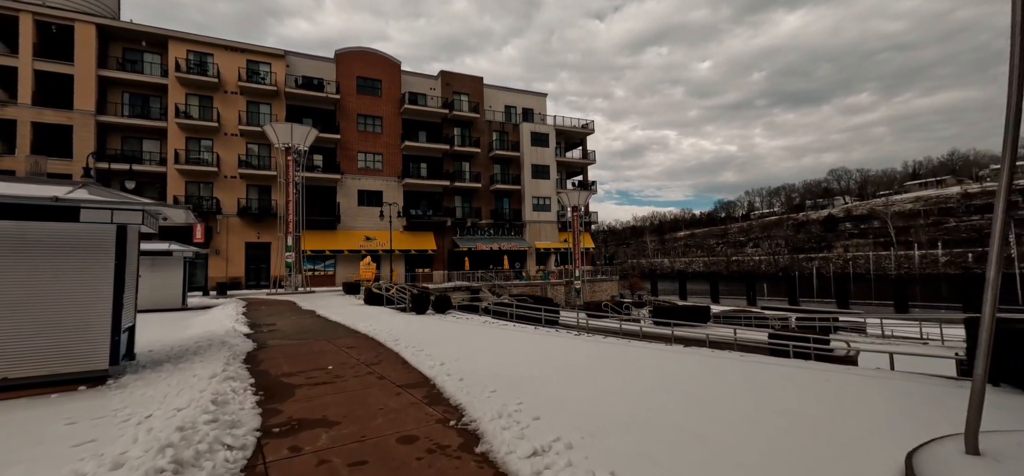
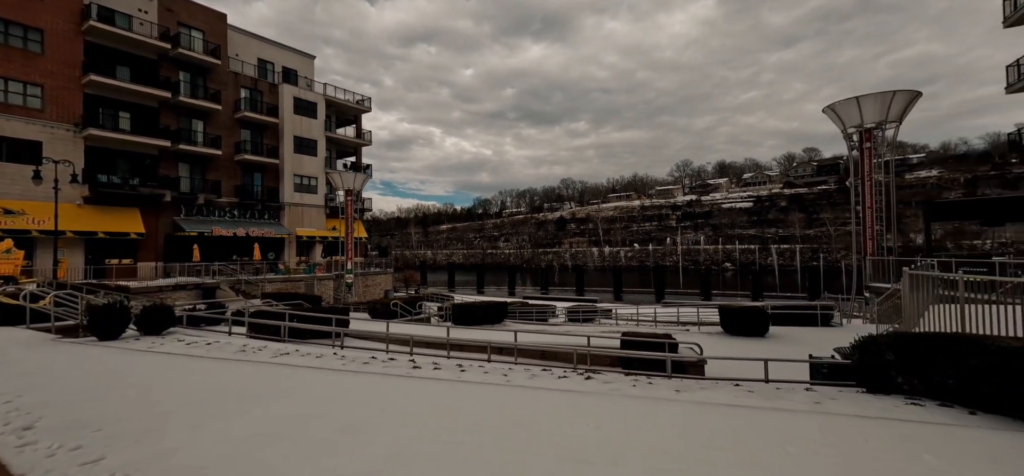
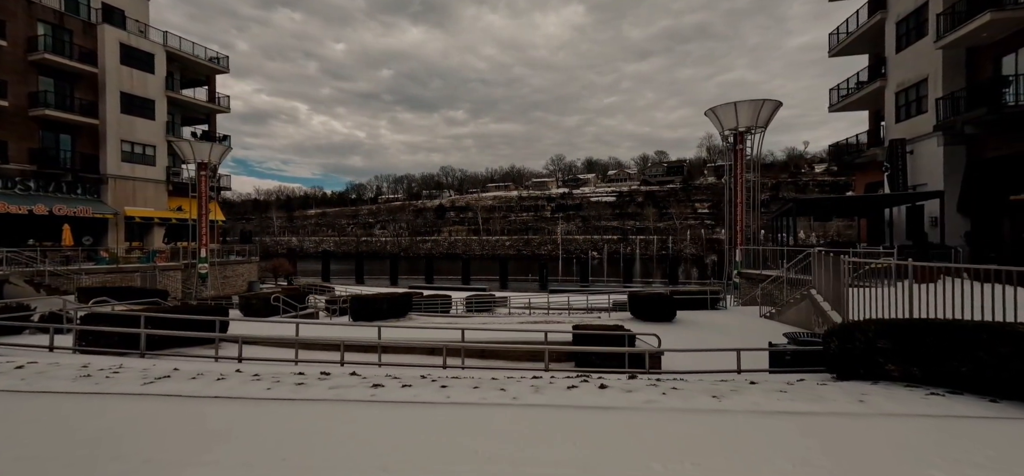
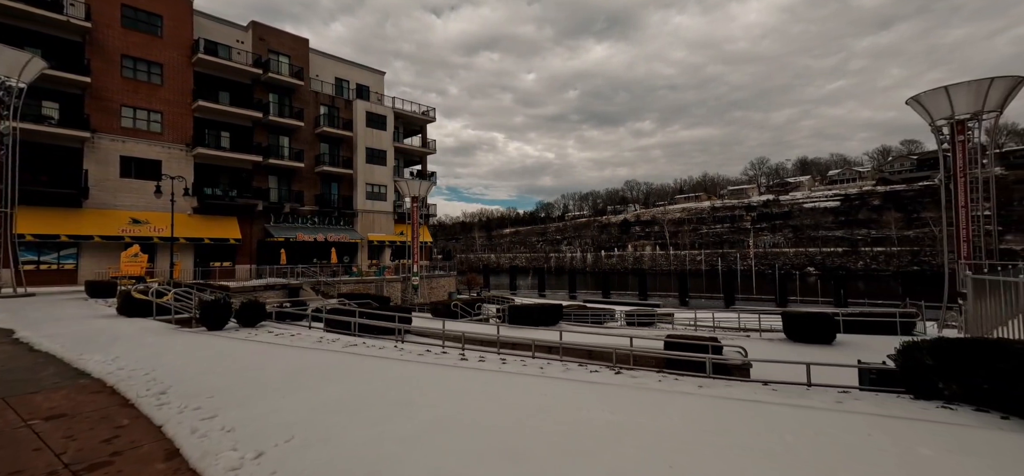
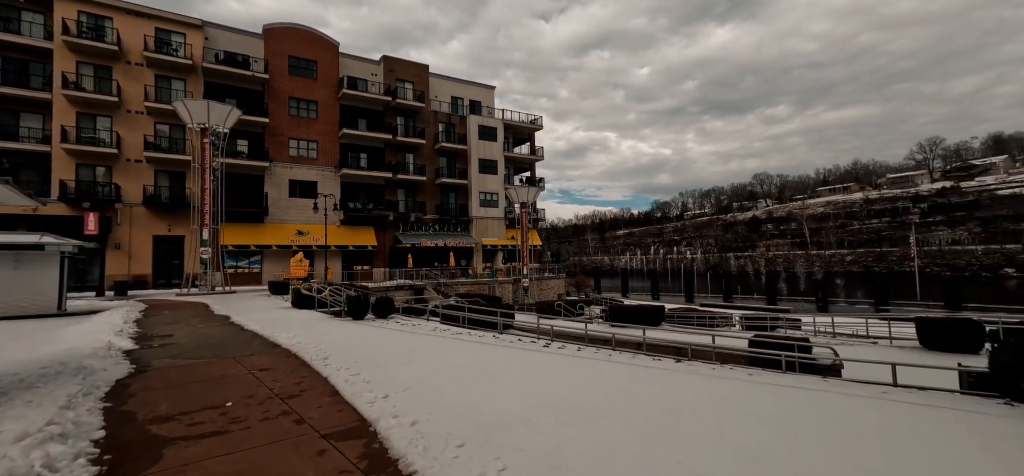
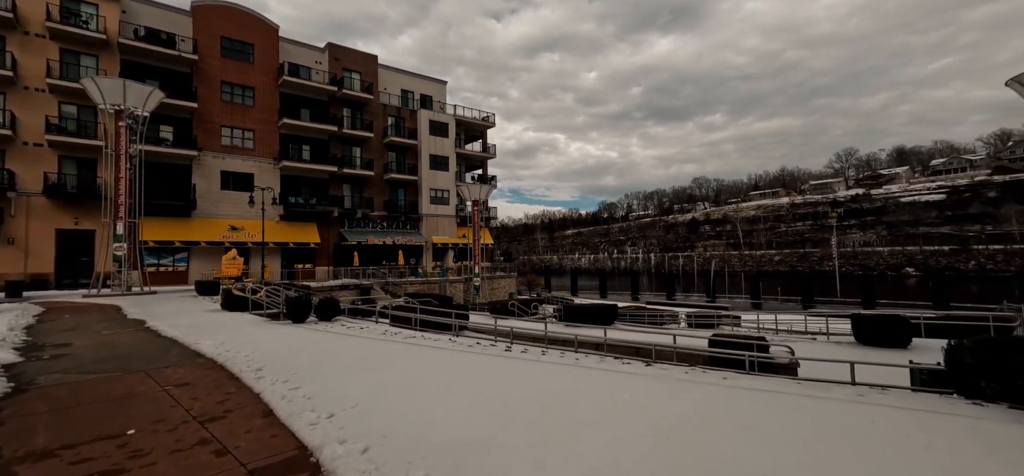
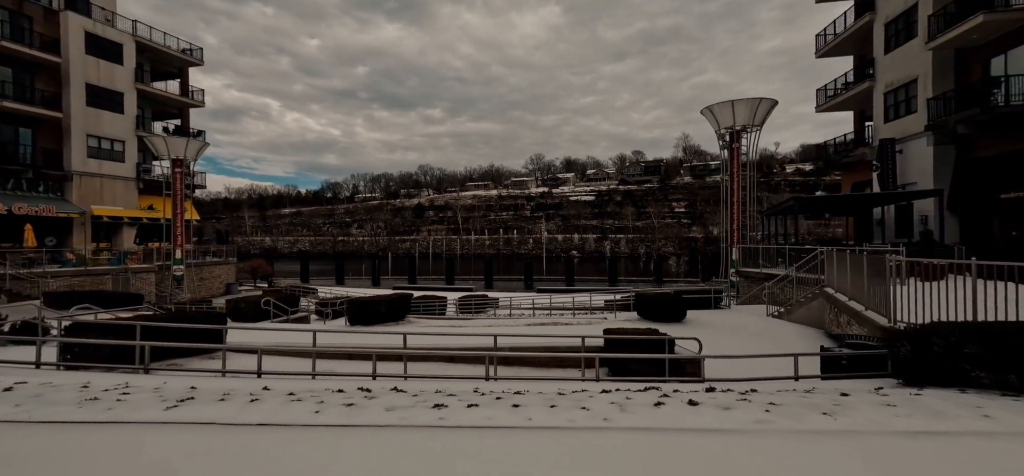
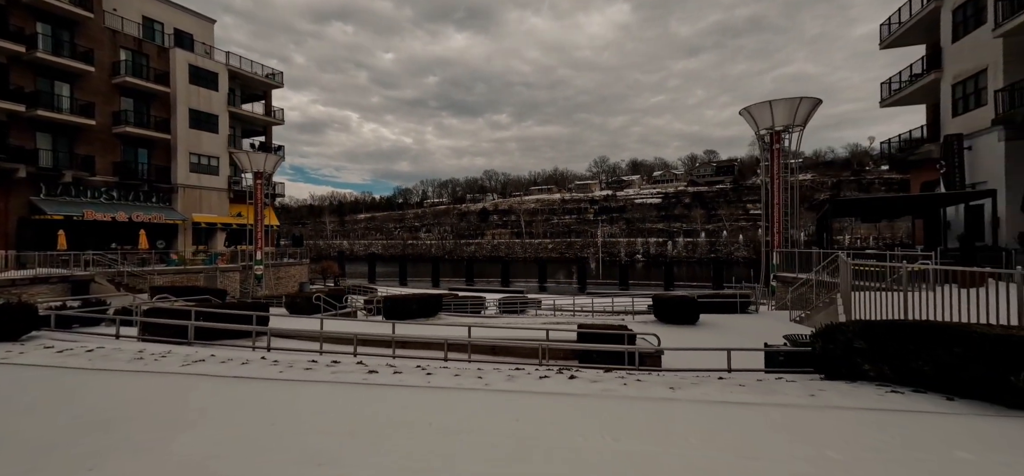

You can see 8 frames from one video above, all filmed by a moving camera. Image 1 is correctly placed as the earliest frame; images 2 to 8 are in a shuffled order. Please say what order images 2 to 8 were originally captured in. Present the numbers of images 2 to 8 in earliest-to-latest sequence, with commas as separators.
5, 6, 4, 2, 8, 3, 7
